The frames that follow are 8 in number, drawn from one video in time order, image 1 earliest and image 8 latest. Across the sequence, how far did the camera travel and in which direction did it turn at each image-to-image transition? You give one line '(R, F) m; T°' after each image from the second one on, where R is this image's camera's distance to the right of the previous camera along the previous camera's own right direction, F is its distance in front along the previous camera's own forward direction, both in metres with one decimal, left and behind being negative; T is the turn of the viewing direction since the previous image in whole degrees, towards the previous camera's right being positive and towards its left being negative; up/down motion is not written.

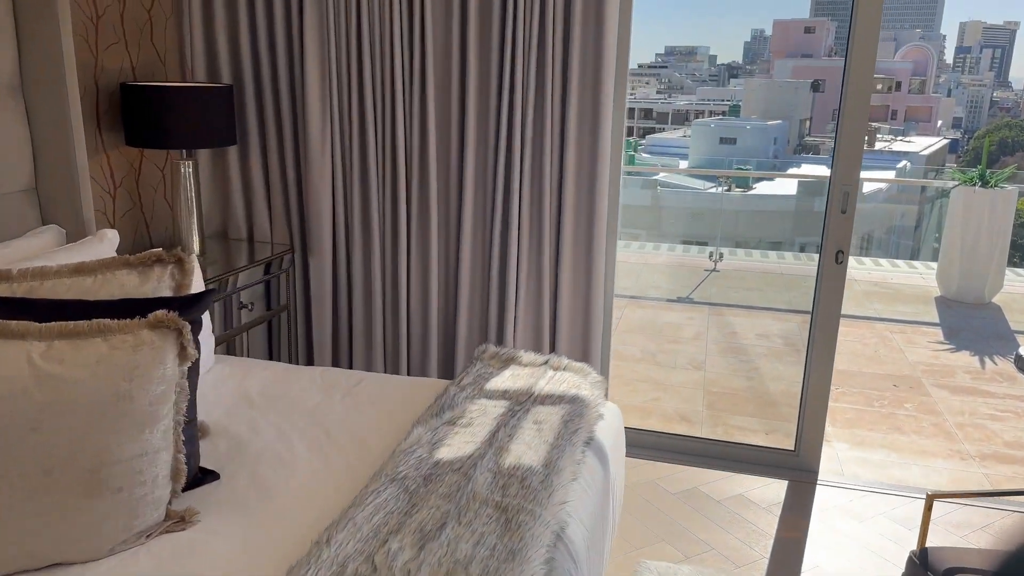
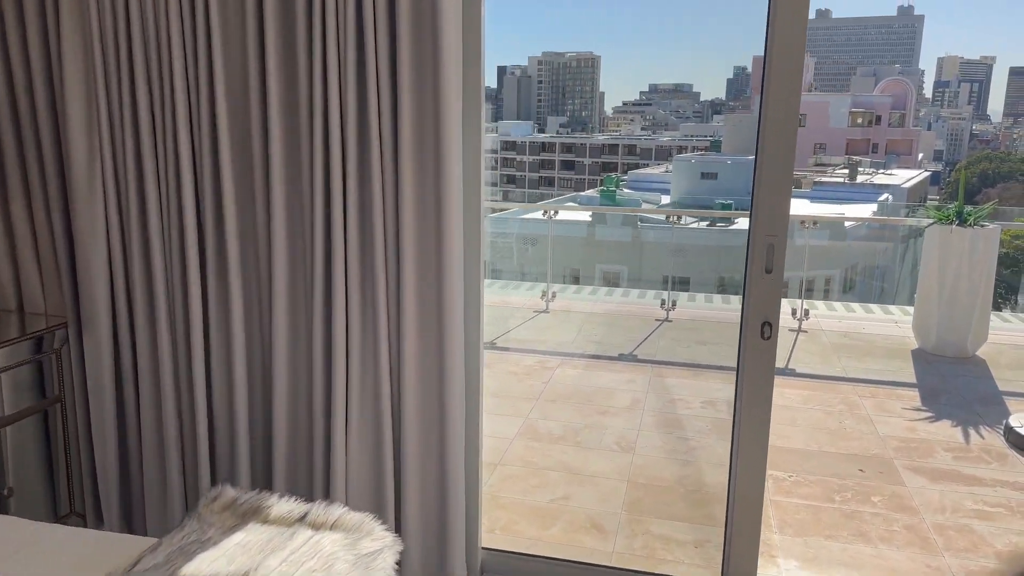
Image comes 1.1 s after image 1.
(+0.4, +0.6) m; +1°
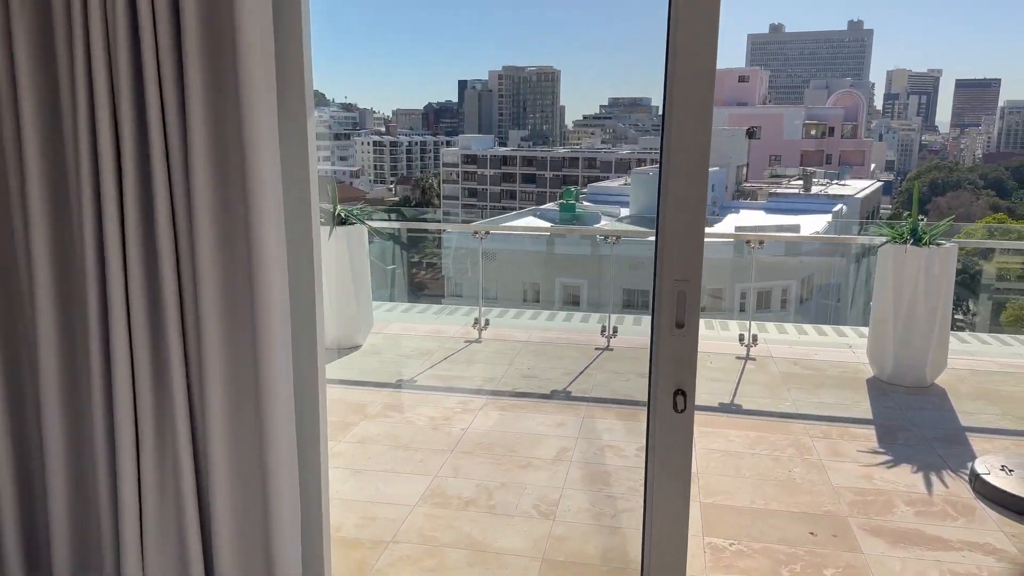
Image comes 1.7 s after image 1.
(+0.2, +0.4) m; +3°
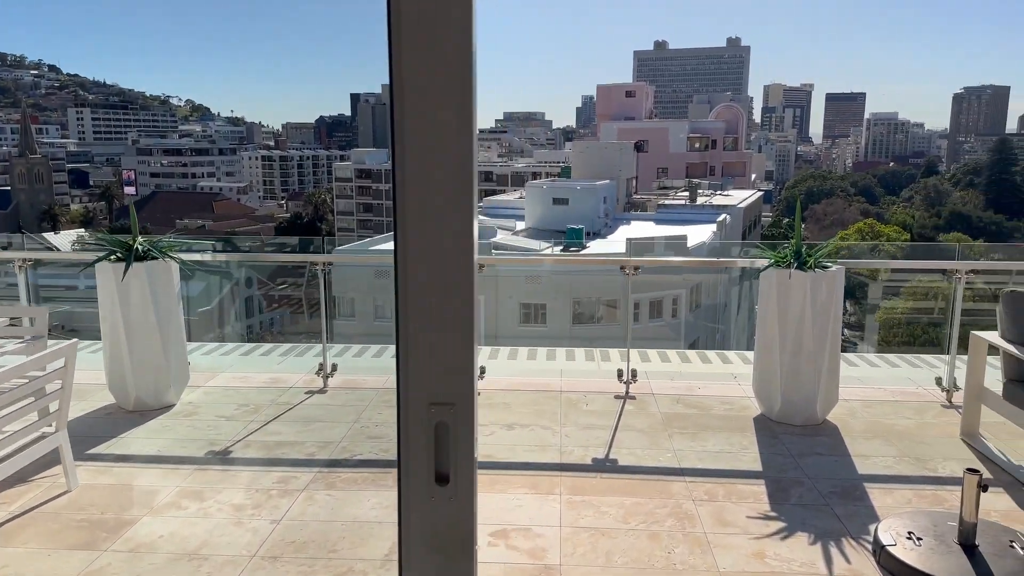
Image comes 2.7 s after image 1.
(+0.3, +0.6) m; +7°
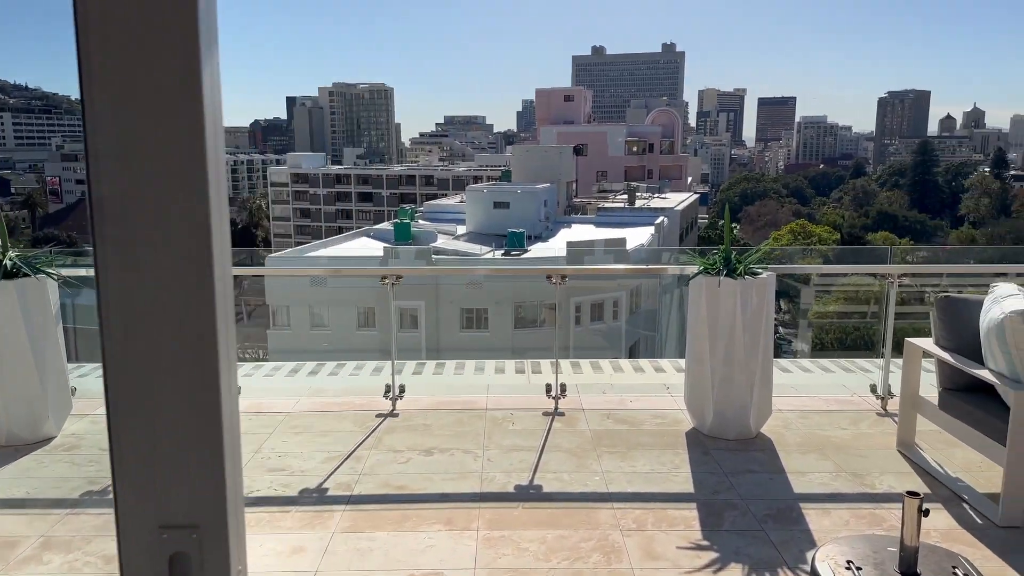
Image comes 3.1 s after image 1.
(+0.1, +0.2) m; +4°
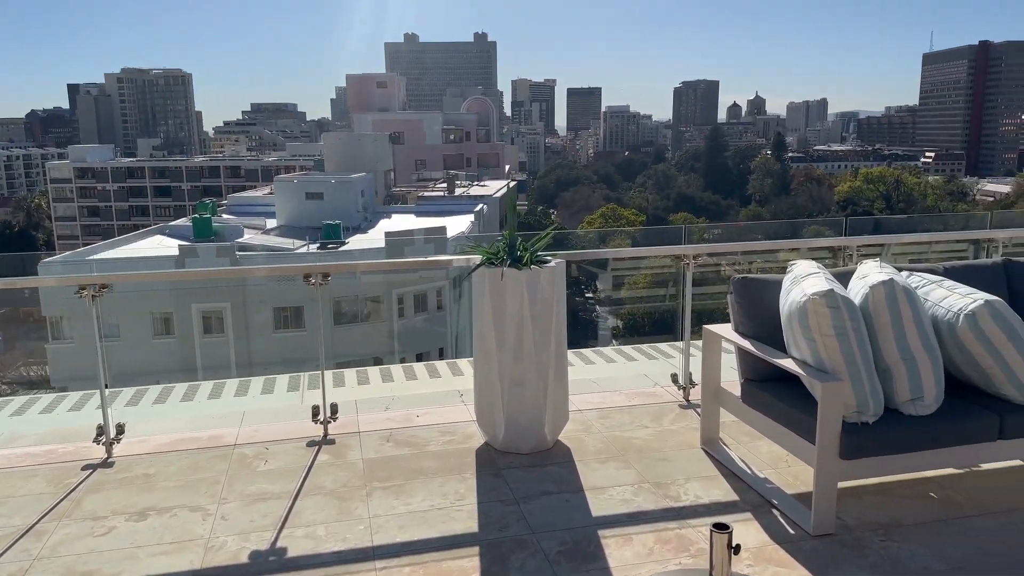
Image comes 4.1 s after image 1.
(+0.3, +0.5) m; +13°
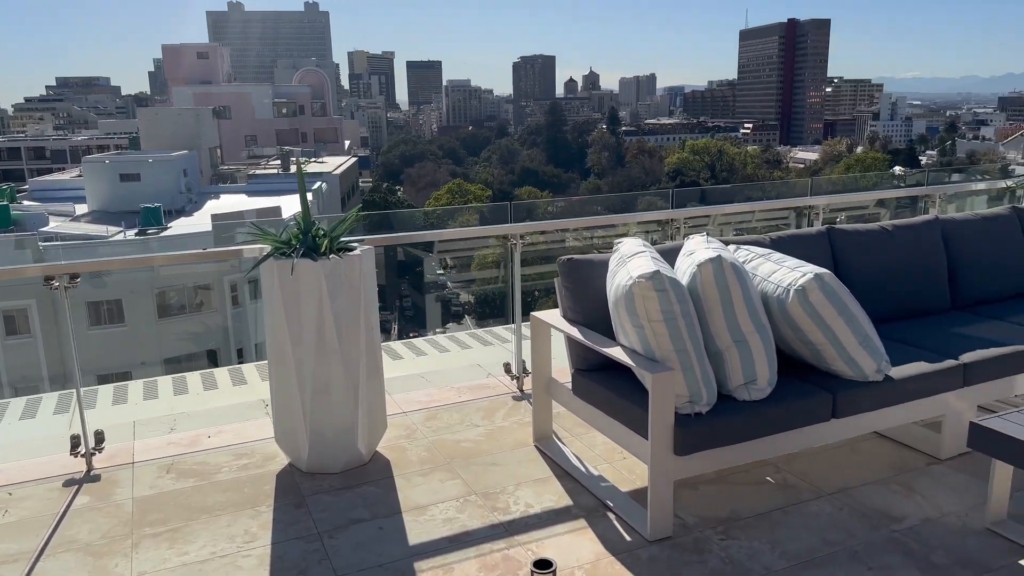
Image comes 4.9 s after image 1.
(+0.2, +0.3) m; +11°
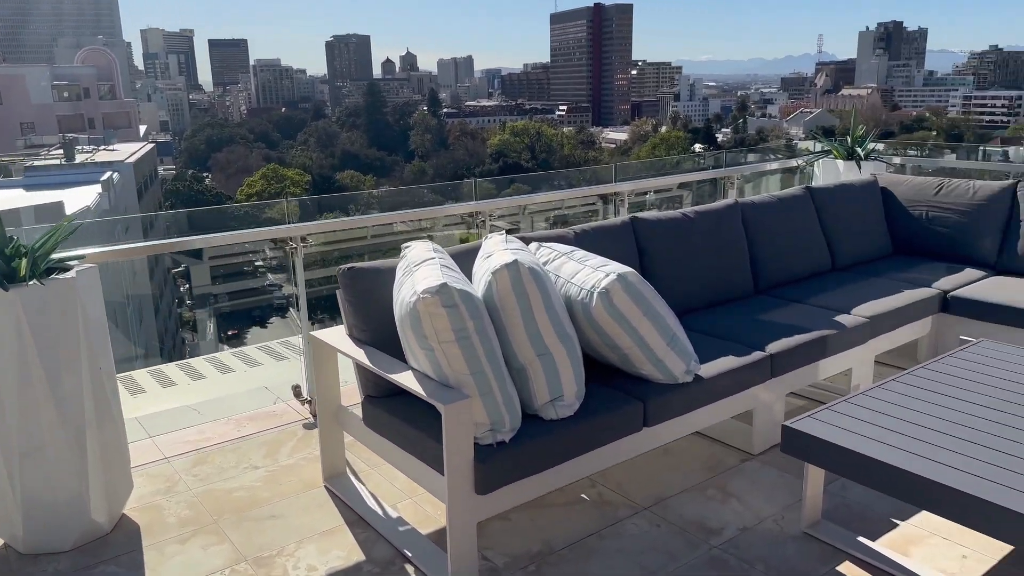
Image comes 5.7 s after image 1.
(+0.2, +0.3) m; +12°
